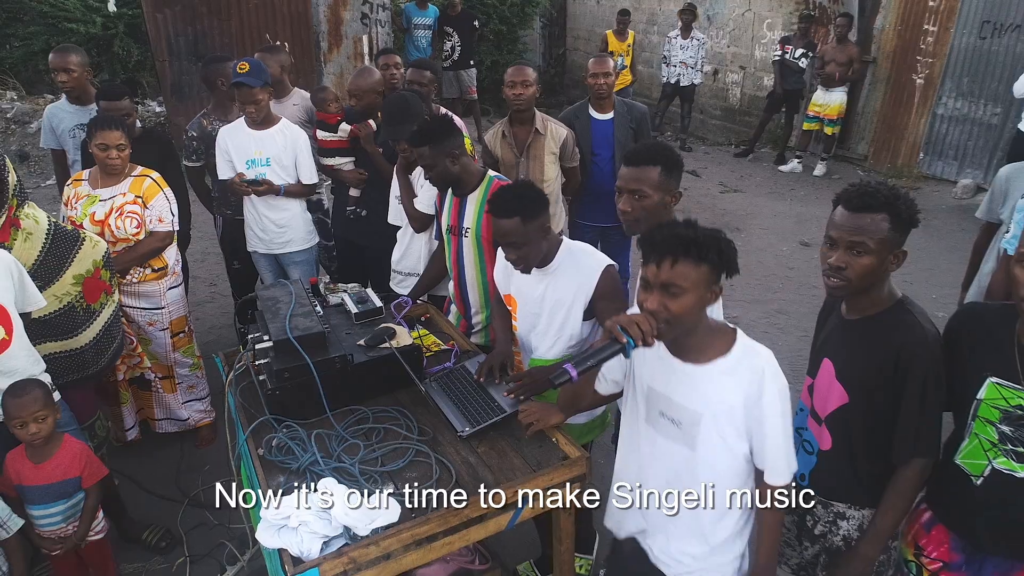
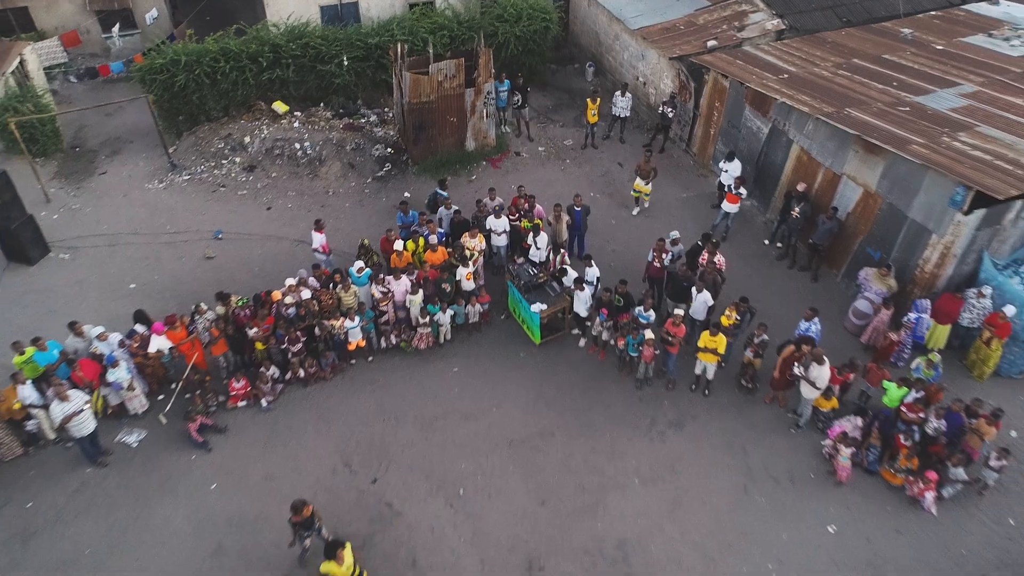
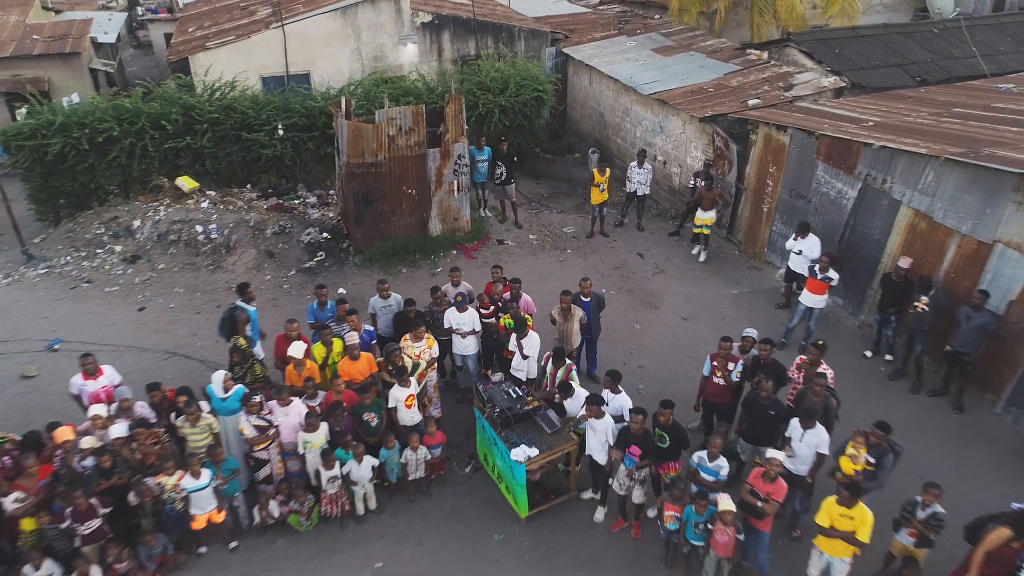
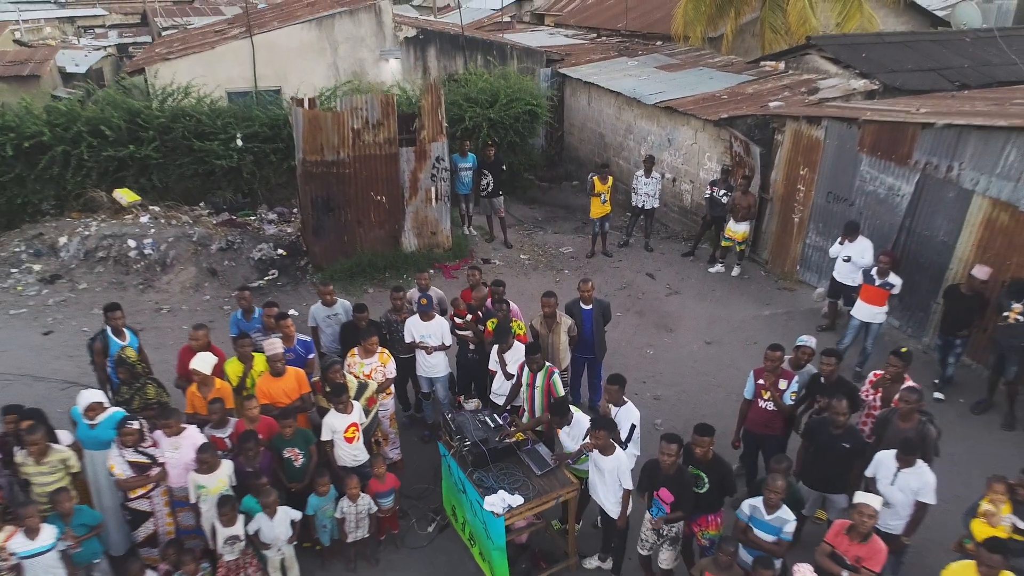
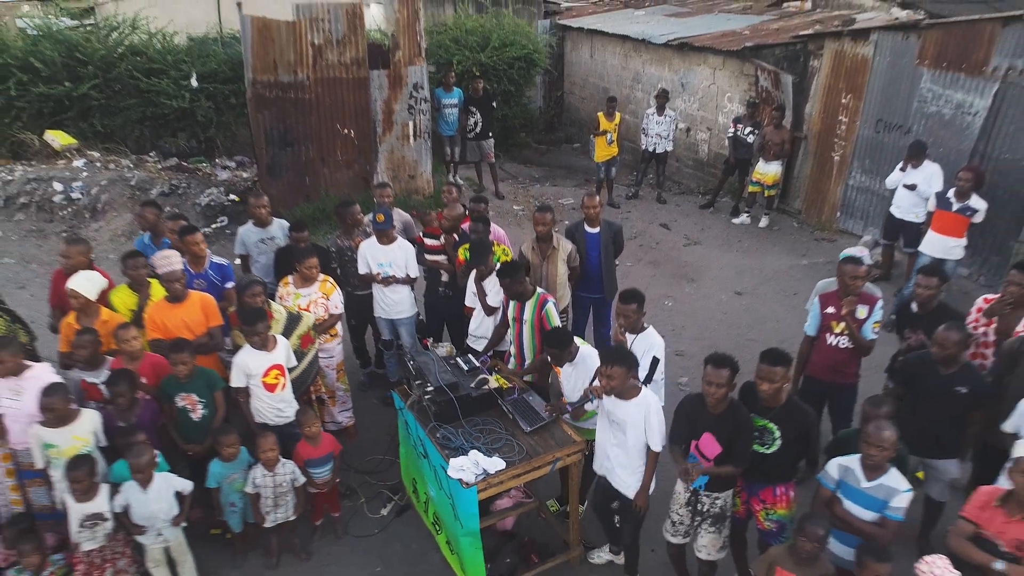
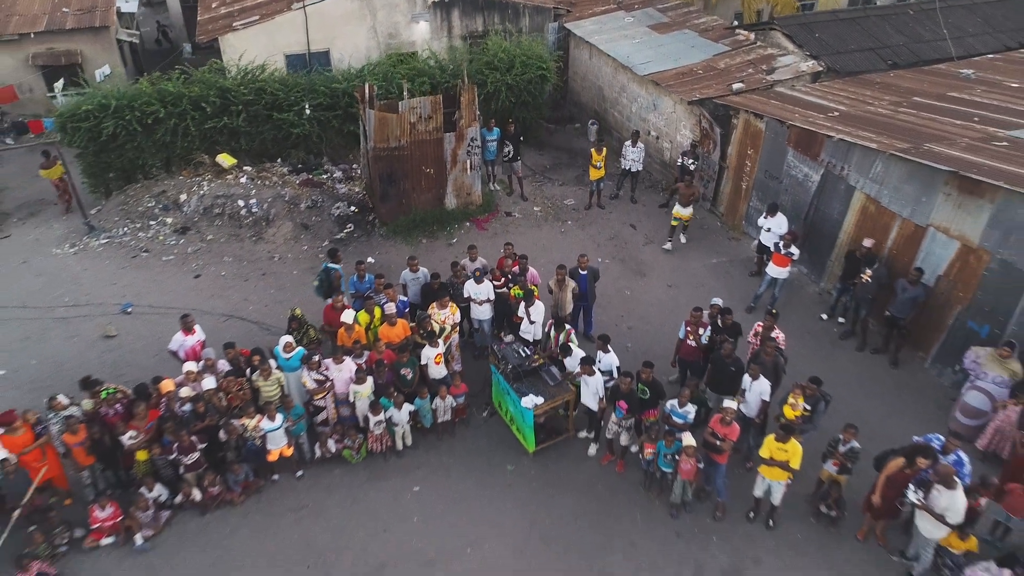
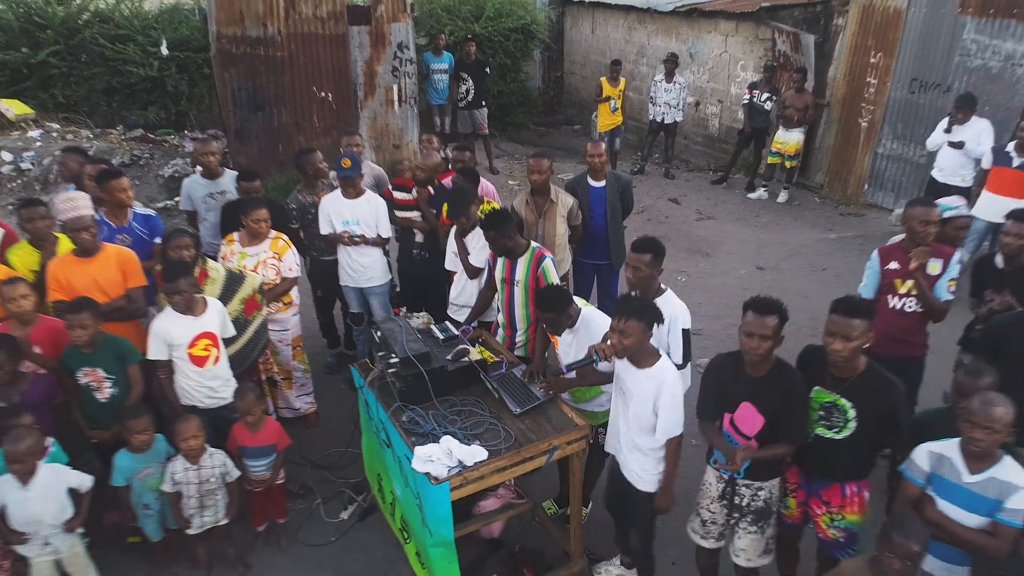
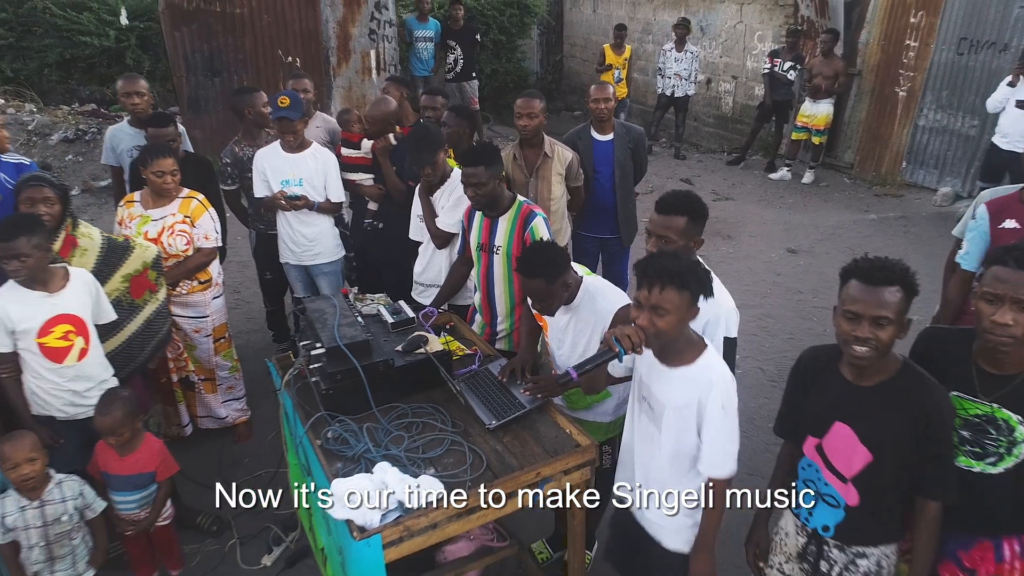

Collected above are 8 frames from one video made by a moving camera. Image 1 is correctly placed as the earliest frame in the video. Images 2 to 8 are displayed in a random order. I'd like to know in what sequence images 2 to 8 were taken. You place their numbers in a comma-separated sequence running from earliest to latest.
8, 7, 5, 4, 3, 6, 2
